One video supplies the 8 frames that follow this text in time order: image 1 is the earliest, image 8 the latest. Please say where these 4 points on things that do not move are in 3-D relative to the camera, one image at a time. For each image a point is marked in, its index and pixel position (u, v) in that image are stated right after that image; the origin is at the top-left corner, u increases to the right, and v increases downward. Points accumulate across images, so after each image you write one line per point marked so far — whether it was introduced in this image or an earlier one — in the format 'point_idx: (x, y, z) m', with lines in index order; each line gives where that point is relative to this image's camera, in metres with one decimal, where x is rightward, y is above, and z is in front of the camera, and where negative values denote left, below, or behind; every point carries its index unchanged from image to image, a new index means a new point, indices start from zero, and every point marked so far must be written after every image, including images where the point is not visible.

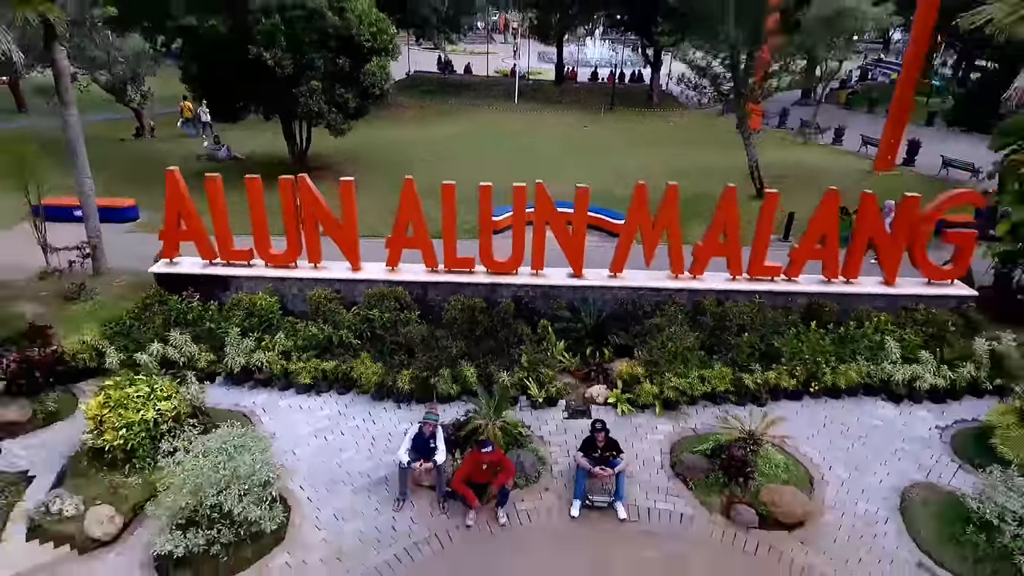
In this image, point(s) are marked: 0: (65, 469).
0: (-3.0, -1.2, +4.3) m
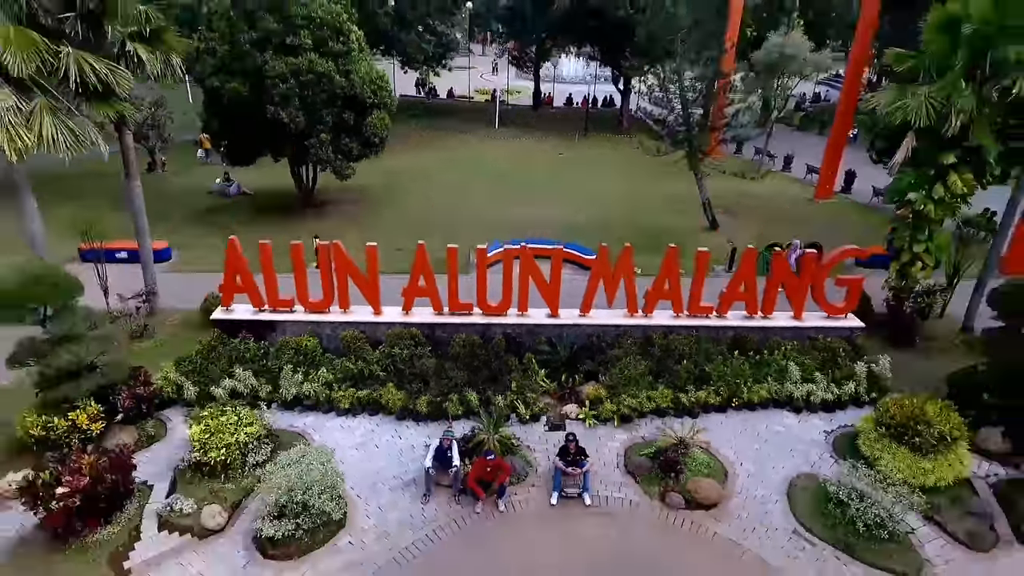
0: (-3.0, -1.7, +5.7) m
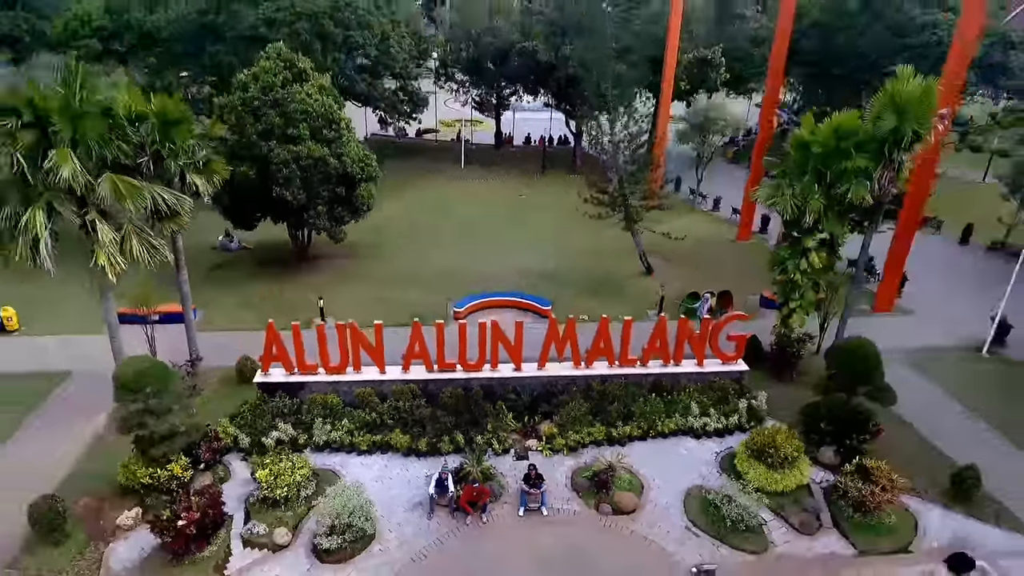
0: (-3.3, -2.8, +7.9) m
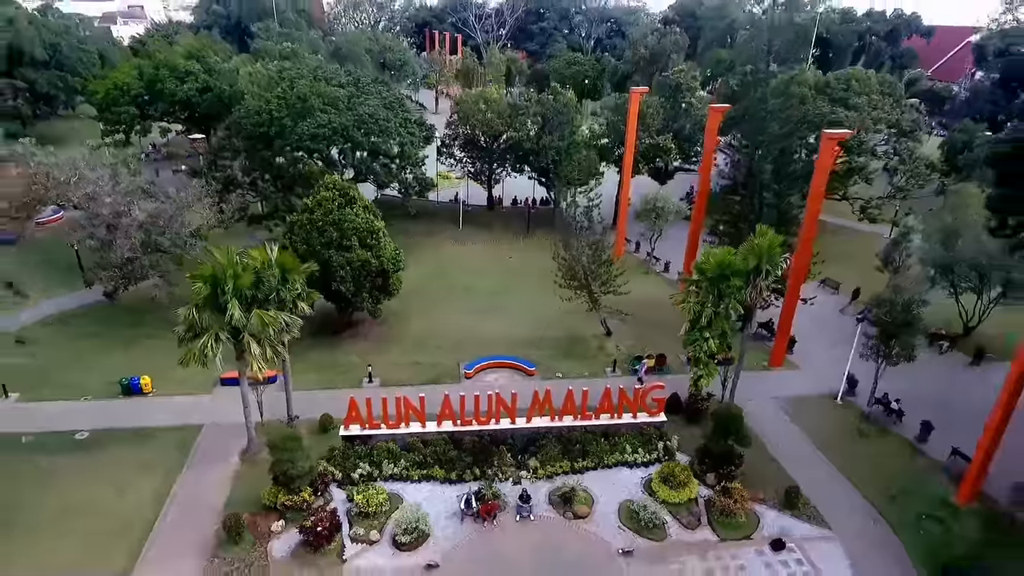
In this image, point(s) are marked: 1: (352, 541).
0: (-3.3, -4.7, +12.8) m
1: (-3.1, -4.9, +12.4) m
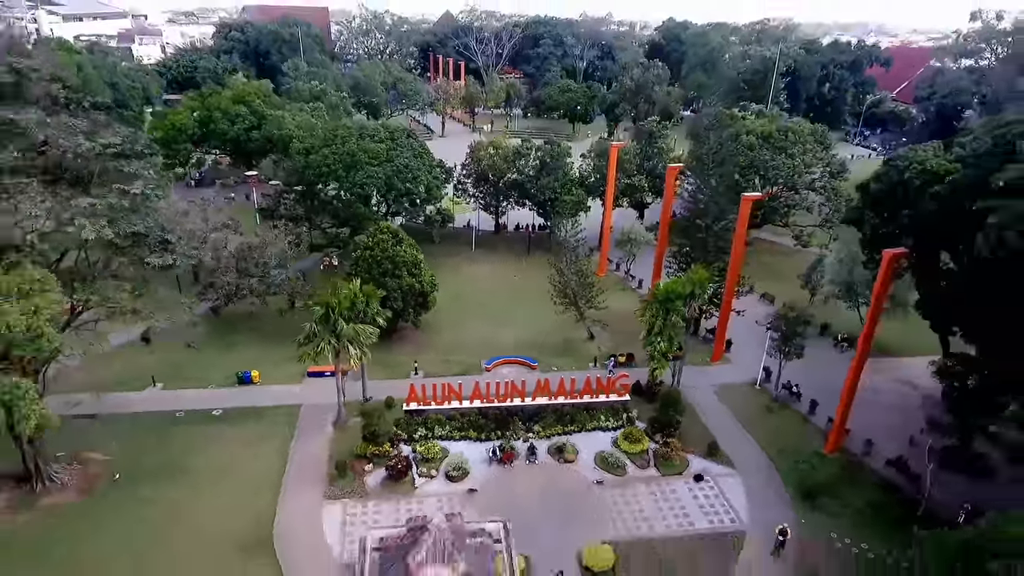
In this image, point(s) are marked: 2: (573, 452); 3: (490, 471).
0: (-2.9, -5.3, +19.2) m
1: (-2.8, -5.6, +18.8) m
2: (+1.9, -5.1, +19.7) m
3: (-0.7, -5.6, +19.2) m
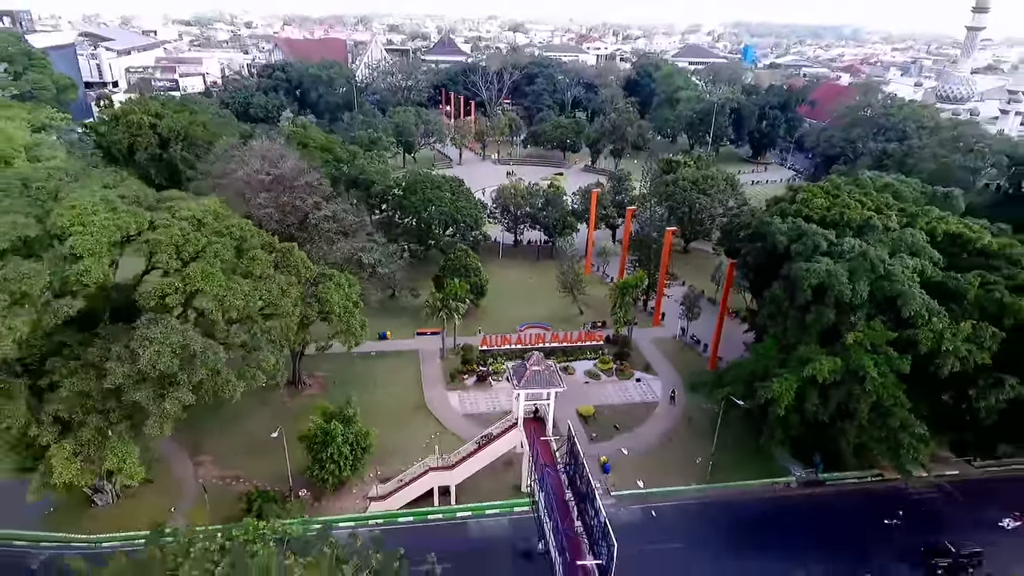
0: (-1.3, -5.0, +36.3) m
1: (-1.1, -5.3, +35.9) m
2: (+3.5, -4.8, +36.9) m
3: (+1.0, -5.3, +36.3) m
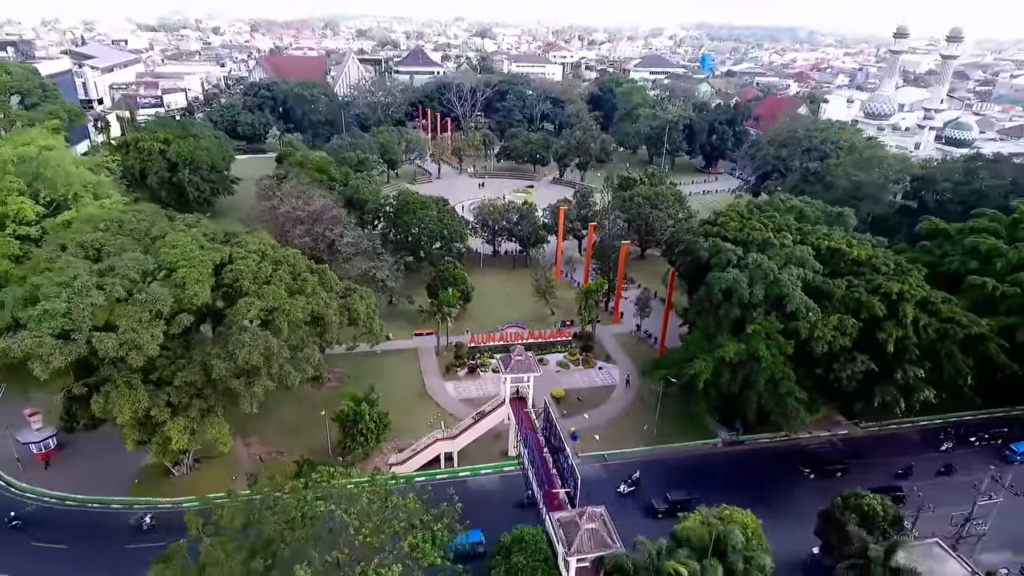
0: (-2.4, -5.5, +43.8) m
1: (-2.2, -5.8, +43.4) m
2: (+2.4, -5.2, +44.7) m
3: (-0.1, -5.7, +43.9) m
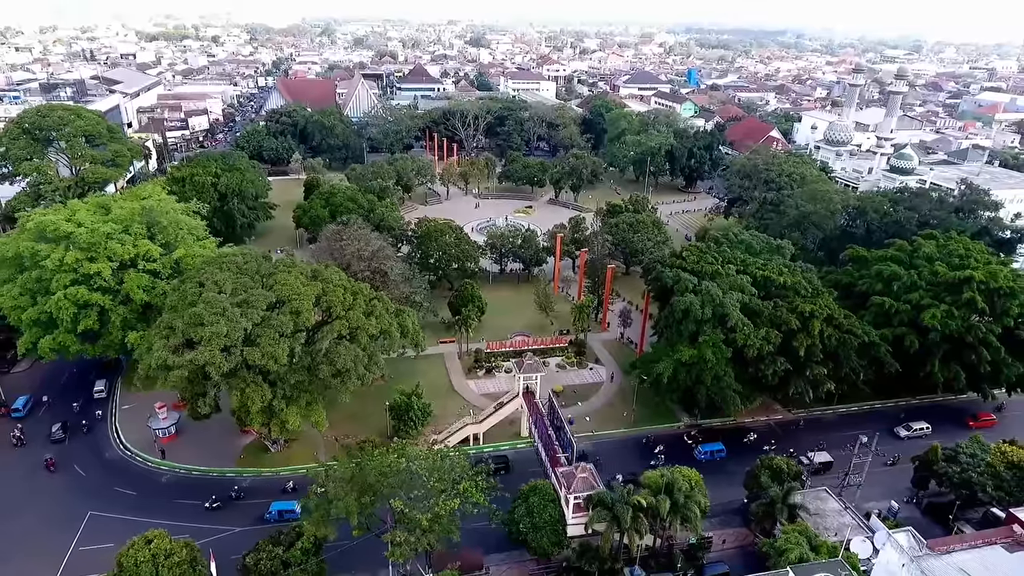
0: (-1.6, -7.0, +54.8) m
1: (-1.5, -7.3, +54.4) m
2: (+3.1, -6.7, +55.7) m
3: (+0.6, -7.2, +54.9) m
